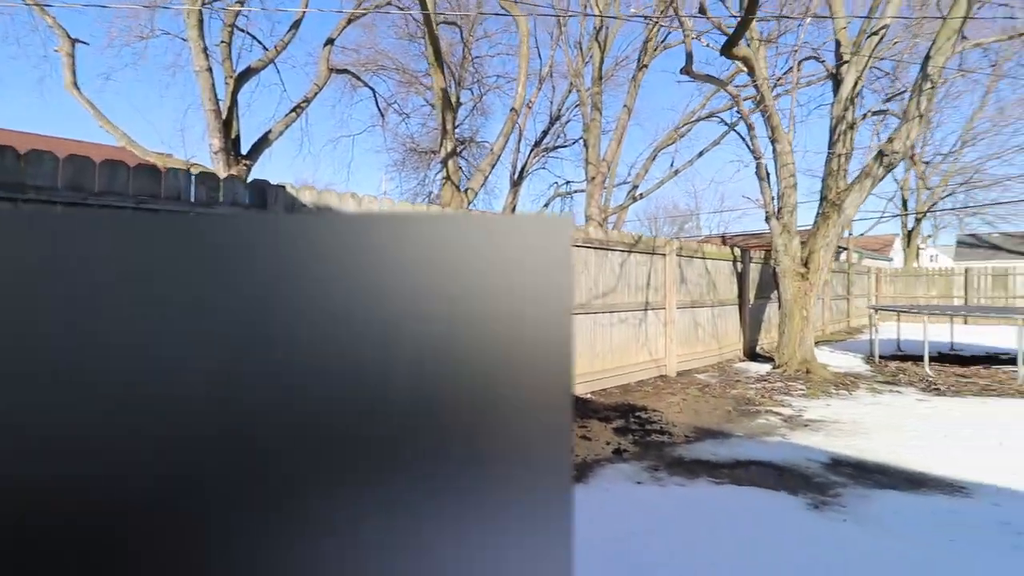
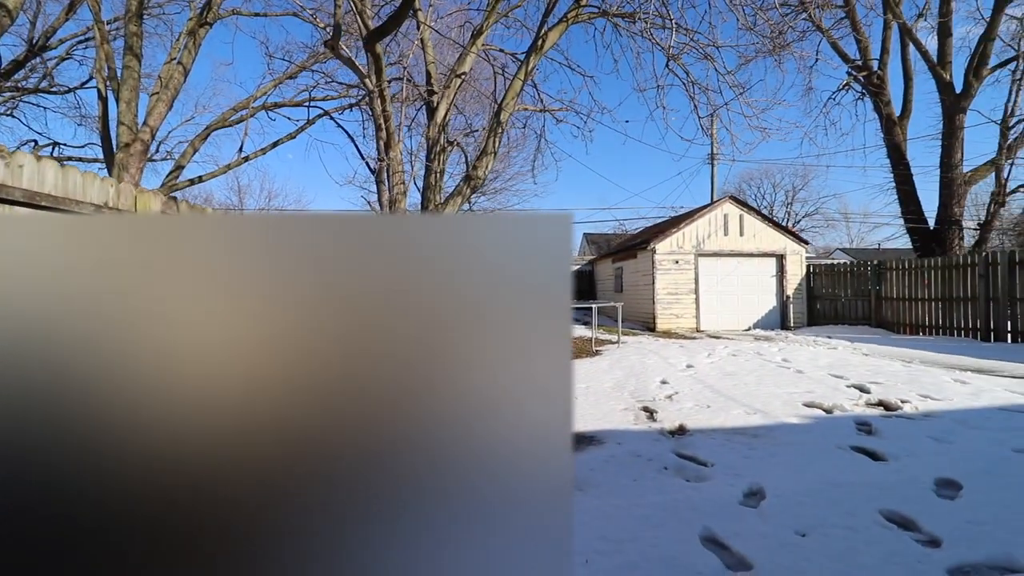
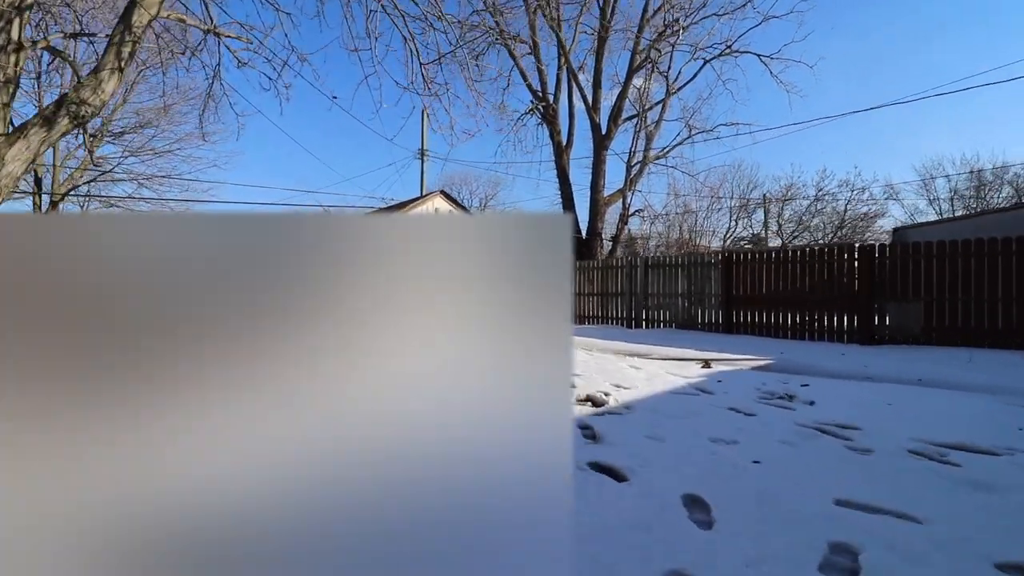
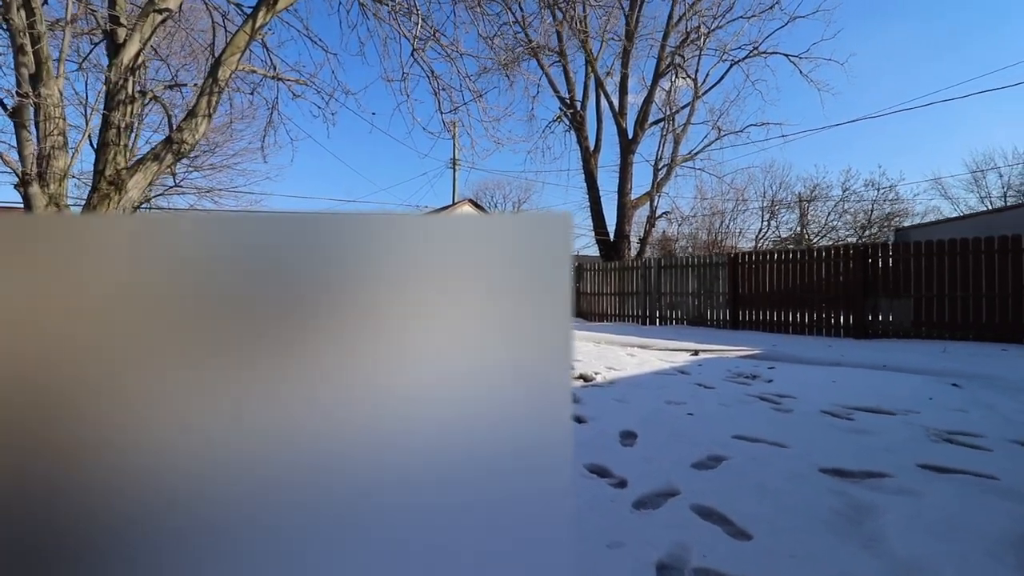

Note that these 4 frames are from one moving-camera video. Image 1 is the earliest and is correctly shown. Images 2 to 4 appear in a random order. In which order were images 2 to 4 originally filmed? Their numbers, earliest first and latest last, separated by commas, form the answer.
2, 4, 3
